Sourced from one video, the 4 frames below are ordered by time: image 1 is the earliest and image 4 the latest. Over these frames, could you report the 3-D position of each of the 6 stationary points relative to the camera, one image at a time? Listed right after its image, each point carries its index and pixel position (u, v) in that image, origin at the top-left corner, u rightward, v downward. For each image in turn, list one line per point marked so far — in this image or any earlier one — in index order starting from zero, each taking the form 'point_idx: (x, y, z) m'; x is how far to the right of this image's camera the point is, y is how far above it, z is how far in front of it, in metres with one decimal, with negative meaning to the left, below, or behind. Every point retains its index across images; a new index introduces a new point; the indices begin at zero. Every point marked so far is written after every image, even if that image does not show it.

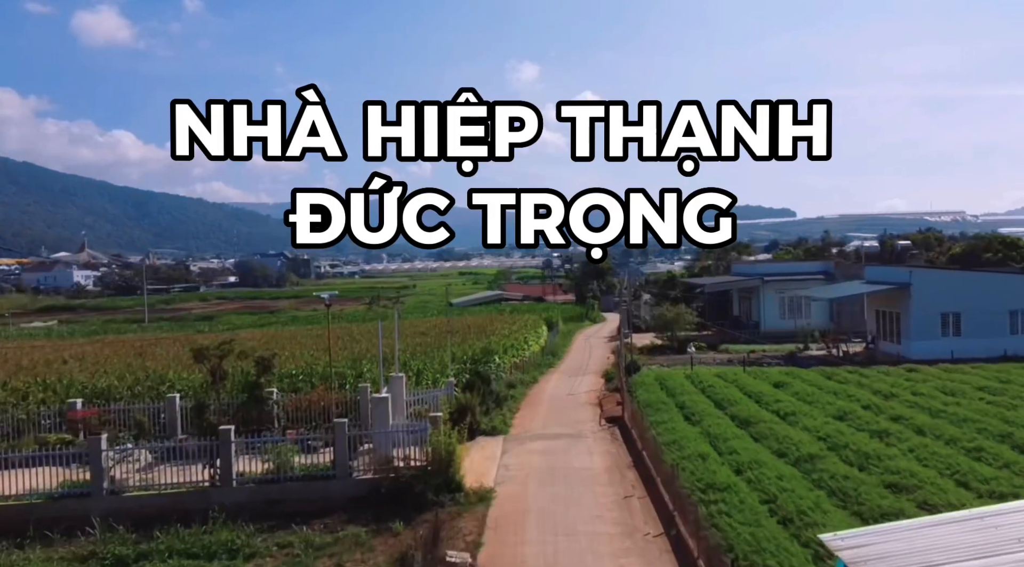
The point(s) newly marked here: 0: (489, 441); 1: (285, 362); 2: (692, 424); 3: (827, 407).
0: (-0.4, -3.1, +14.0) m
1: (-5.2, -1.8, +16.6) m
2: (+3.4, -2.7, +13.8) m
3: (+6.5, -2.5, +14.8) m
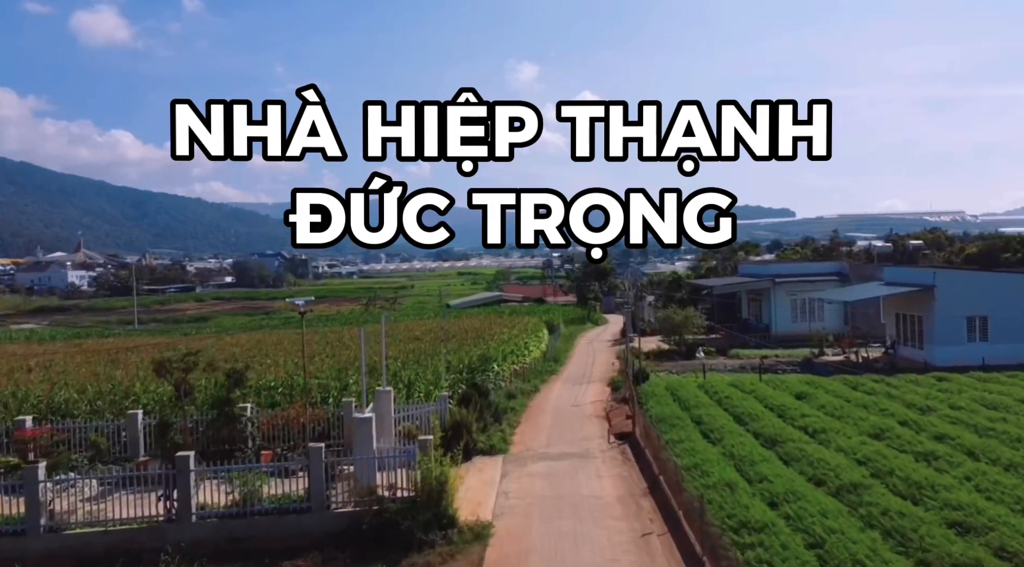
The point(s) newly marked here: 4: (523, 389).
0: (-0.4, -3.1, +12.6) m
1: (-5.2, -1.9, +15.2) m
2: (+3.4, -2.8, +12.5) m
3: (+6.5, -2.6, +13.5) m
4: (+0.3, -2.9, +19.4) m
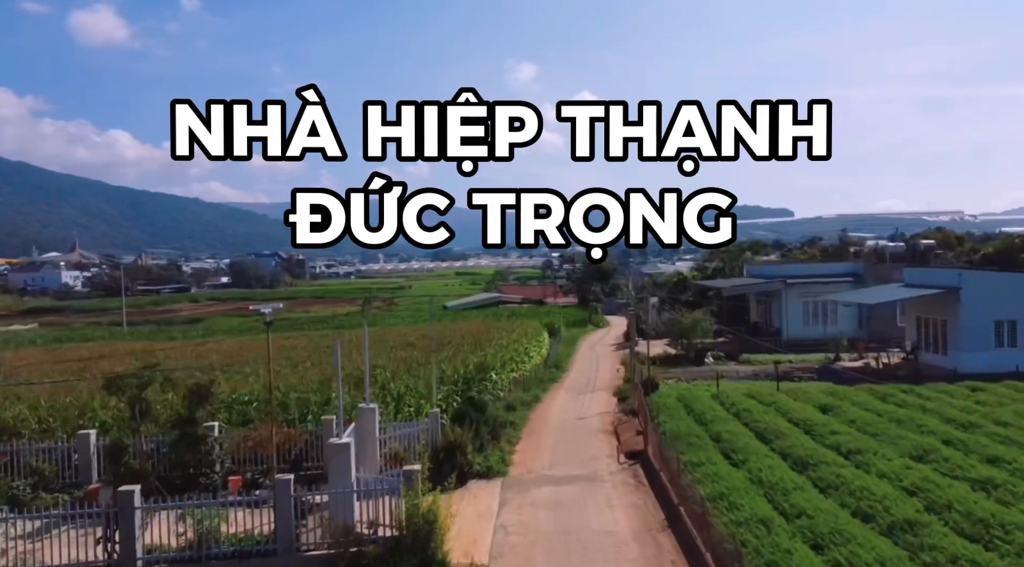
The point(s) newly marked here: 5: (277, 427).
0: (-0.4, -3.2, +11.2) m
1: (-5.3, -2.0, +13.8) m
2: (+3.4, -2.8, +11.1) m
3: (+6.5, -2.7, +12.1) m
4: (+0.3, -2.9, +18.0) m
5: (-3.8, -2.3, +11.7) m
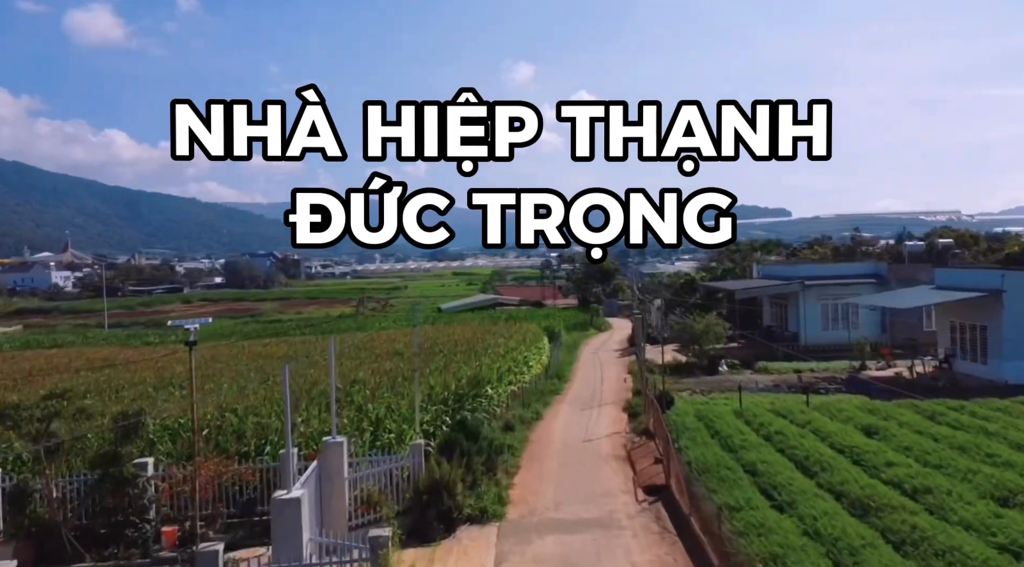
0: (-0.5, -3.3, +9.2) m
1: (-5.3, -2.0, +11.8) m
2: (+3.4, -2.9, +9.1) m
3: (+6.4, -2.7, +10.2) m
4: (+0.2, -3.0, +16.0) m
5: (-3.8, -2.4, +9.7) m
